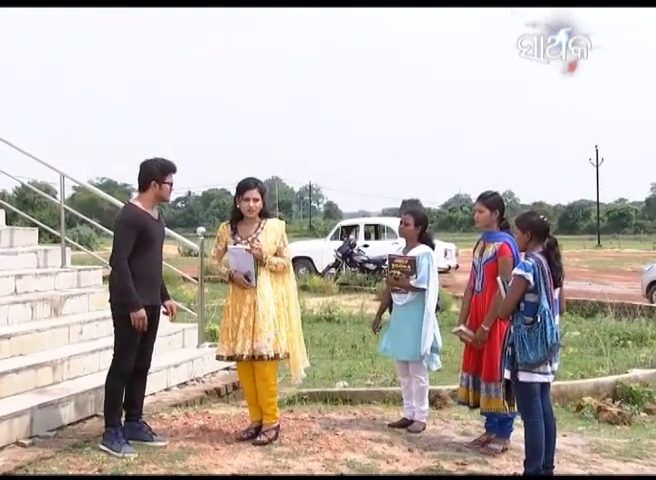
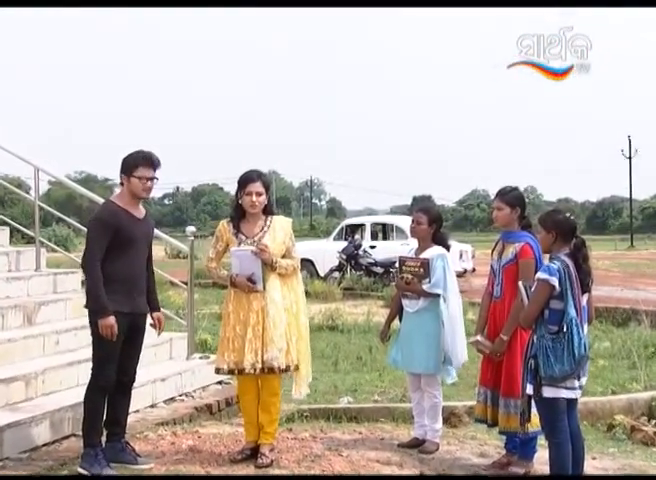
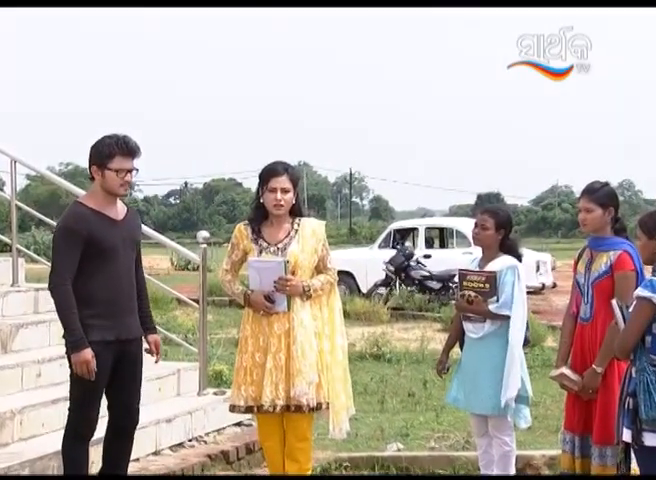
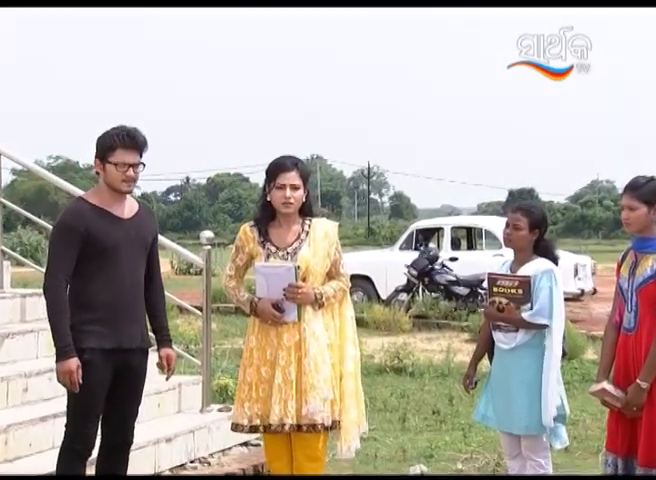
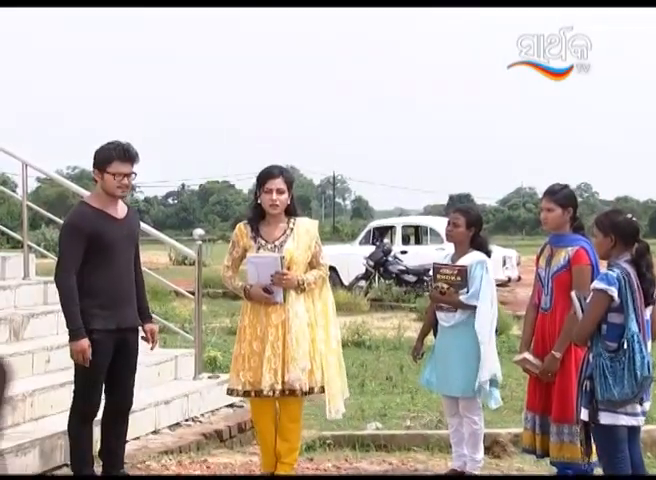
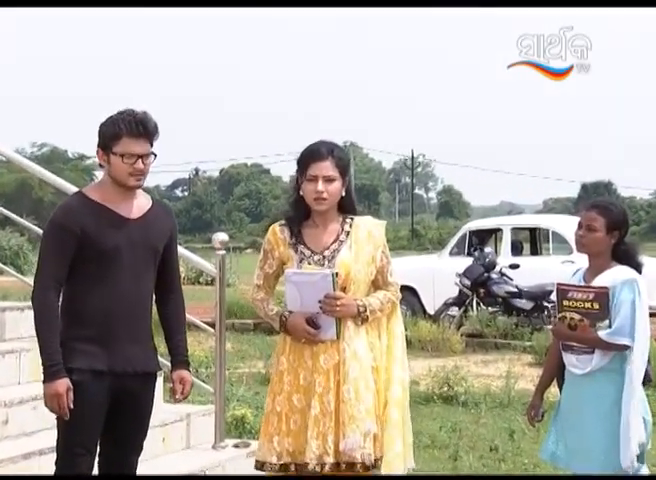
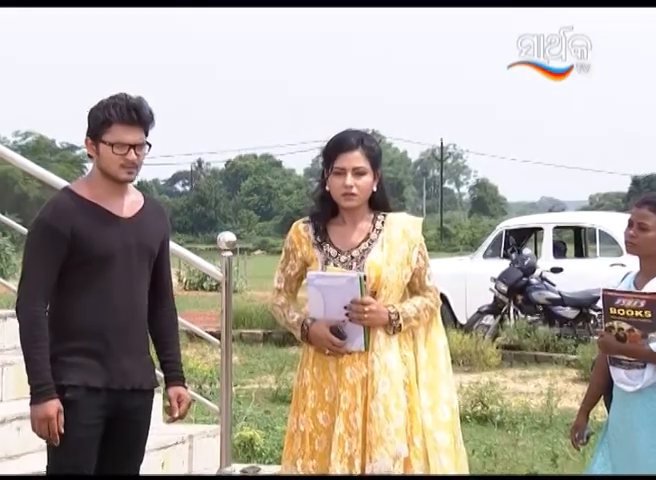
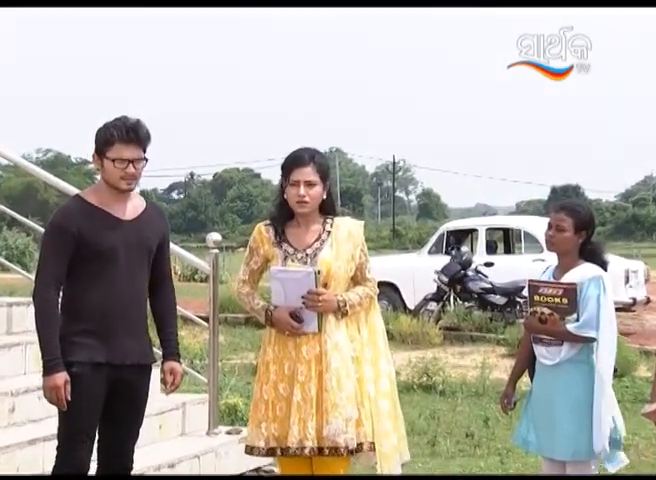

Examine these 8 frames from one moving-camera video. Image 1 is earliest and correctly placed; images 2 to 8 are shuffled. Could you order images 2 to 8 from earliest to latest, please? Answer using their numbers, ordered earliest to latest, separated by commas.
2, 5, 3, 4, 8, 6, 7
